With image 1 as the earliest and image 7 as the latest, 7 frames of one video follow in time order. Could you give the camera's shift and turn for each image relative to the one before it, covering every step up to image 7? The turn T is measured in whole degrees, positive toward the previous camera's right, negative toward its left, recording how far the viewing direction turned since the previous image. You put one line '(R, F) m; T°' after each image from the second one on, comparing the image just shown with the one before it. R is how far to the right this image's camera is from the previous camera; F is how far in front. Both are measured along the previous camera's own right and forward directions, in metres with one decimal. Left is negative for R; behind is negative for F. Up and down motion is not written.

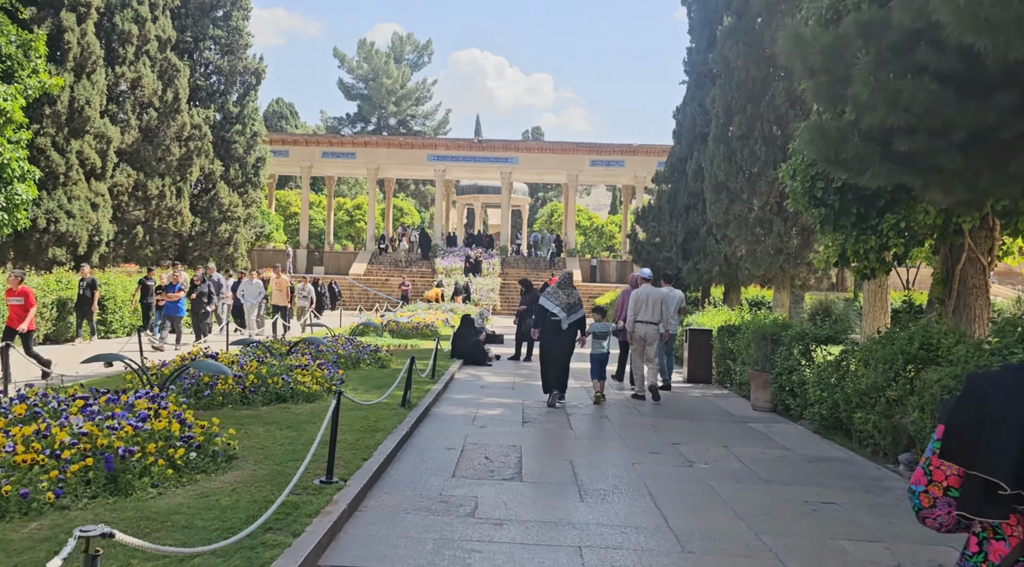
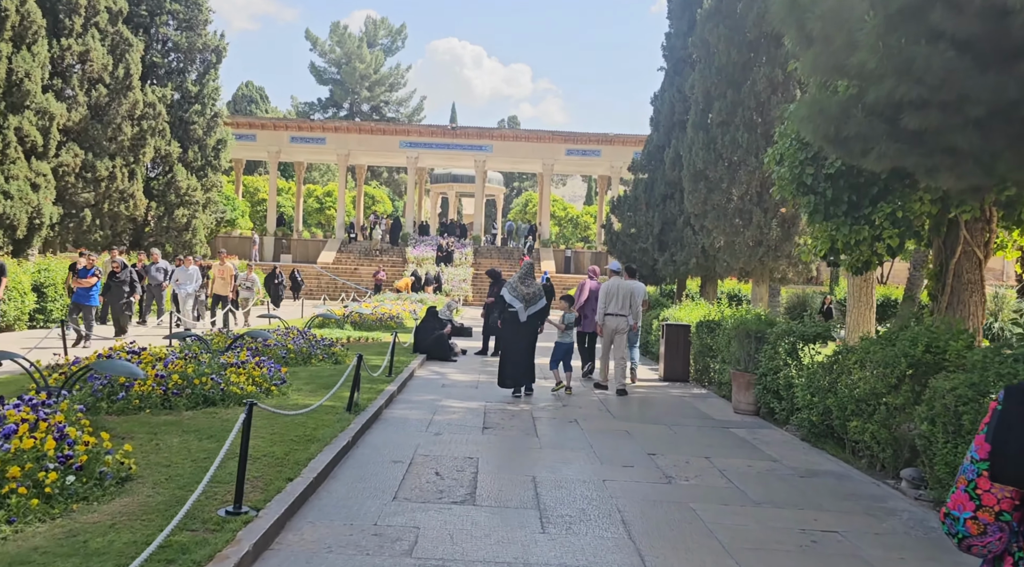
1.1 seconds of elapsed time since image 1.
(+0.1, +0.9) m; +2°
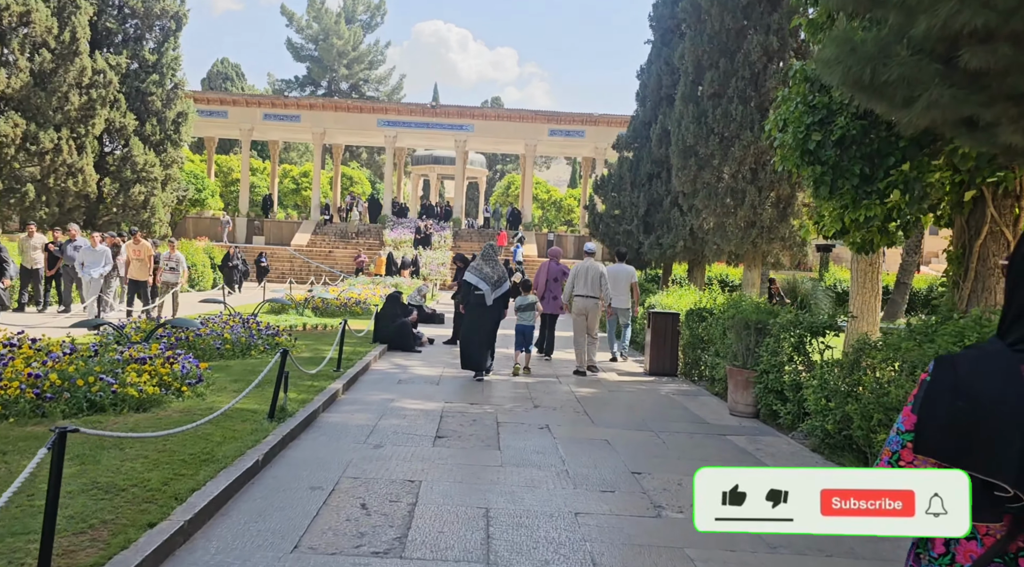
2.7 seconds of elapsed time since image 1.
(+0.2, +1.3) m; +1°
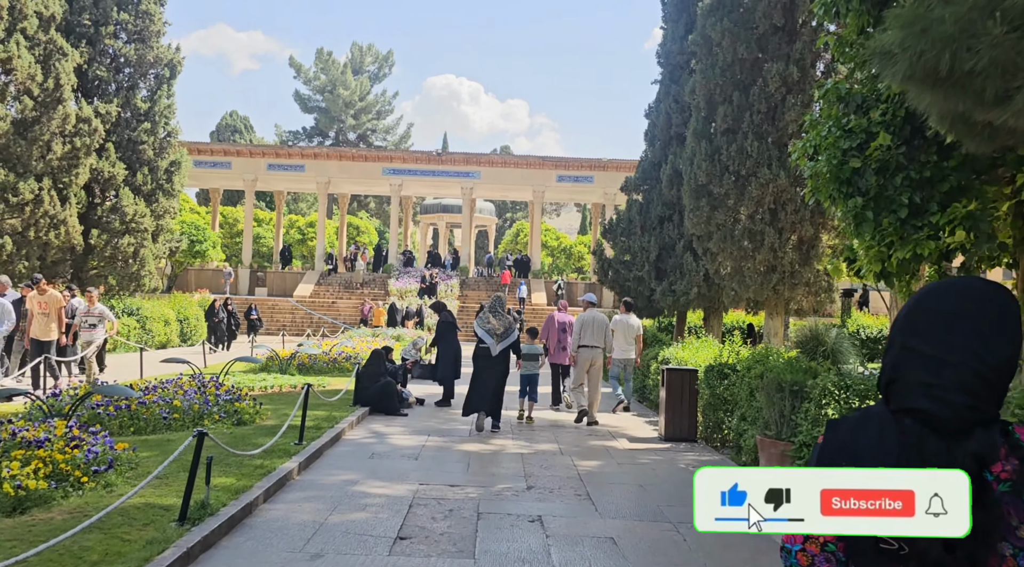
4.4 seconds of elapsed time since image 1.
(+0.2, +1.3) m; -1°
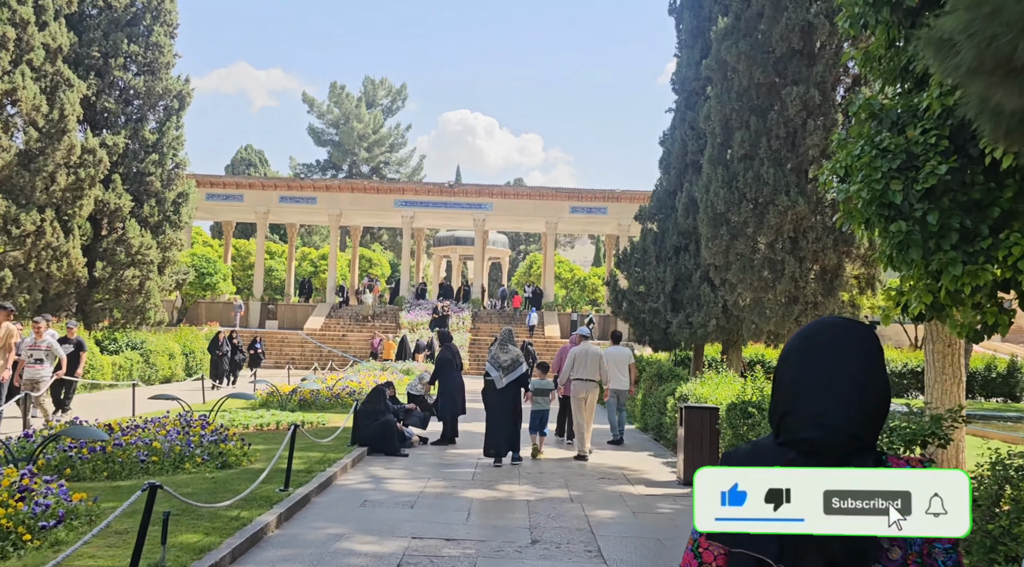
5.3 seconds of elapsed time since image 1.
(+0.1, +0.6) m; -1°
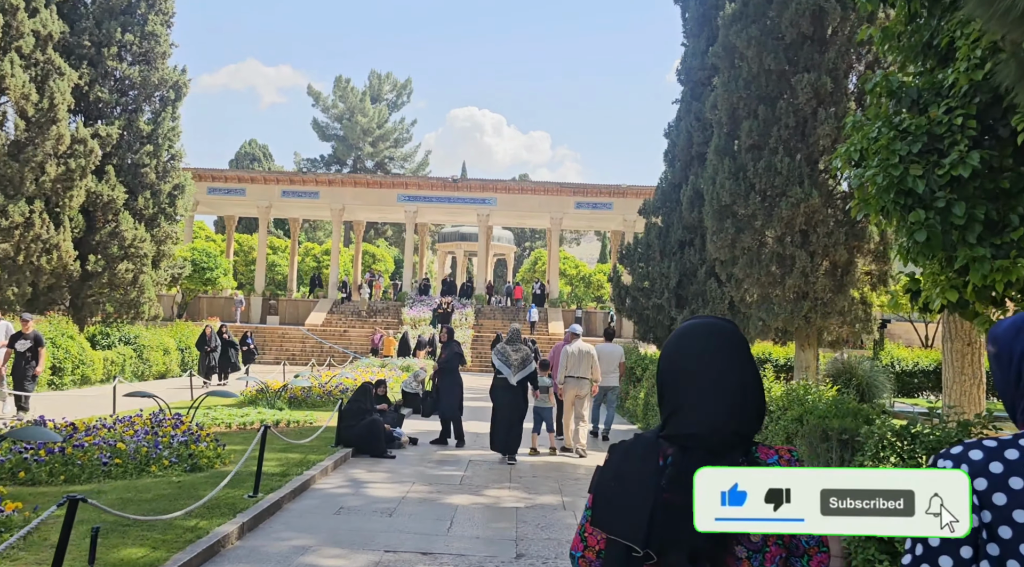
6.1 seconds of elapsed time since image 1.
(+0.2, +0.5) m; 0°
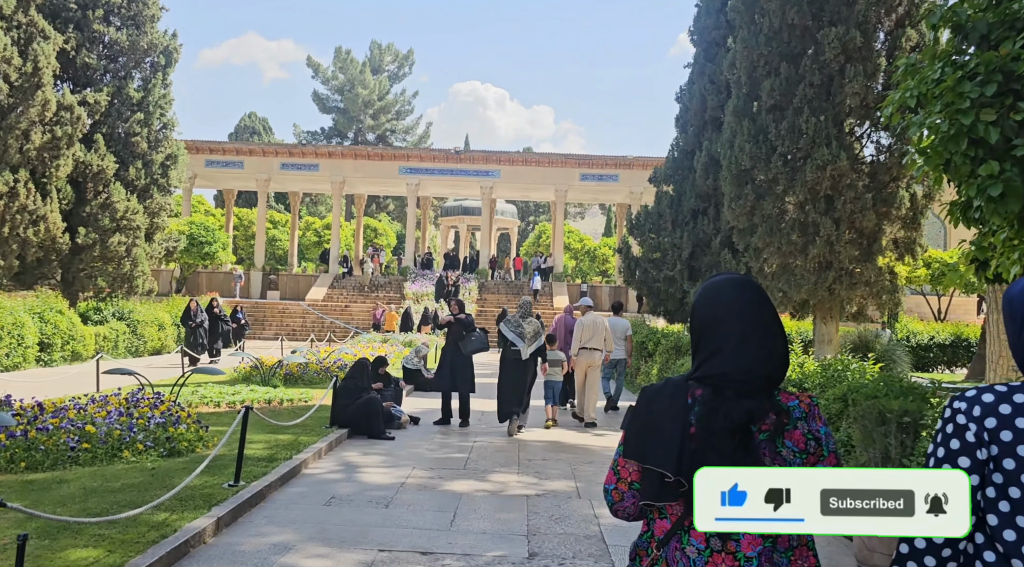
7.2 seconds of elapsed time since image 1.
(0.0, +0.8) m; 0°
